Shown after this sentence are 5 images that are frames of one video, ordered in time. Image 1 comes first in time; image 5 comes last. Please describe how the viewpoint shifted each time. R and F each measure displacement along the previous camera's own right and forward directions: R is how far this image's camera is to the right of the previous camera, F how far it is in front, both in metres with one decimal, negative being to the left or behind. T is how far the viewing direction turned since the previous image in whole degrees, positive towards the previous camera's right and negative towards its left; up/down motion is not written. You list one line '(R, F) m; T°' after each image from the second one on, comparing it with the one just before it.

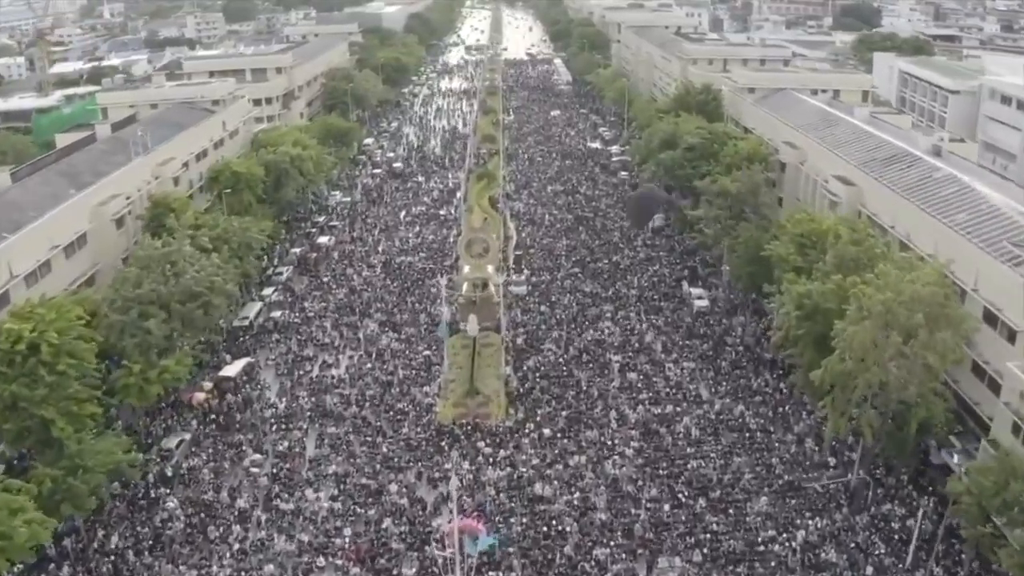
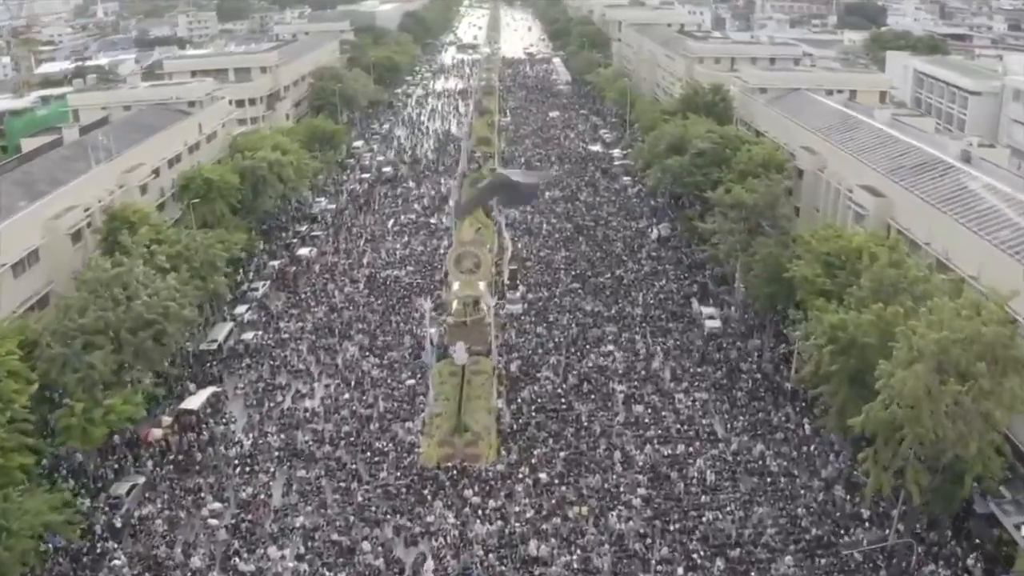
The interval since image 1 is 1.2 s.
(+0.2, +3.5) m; 0°
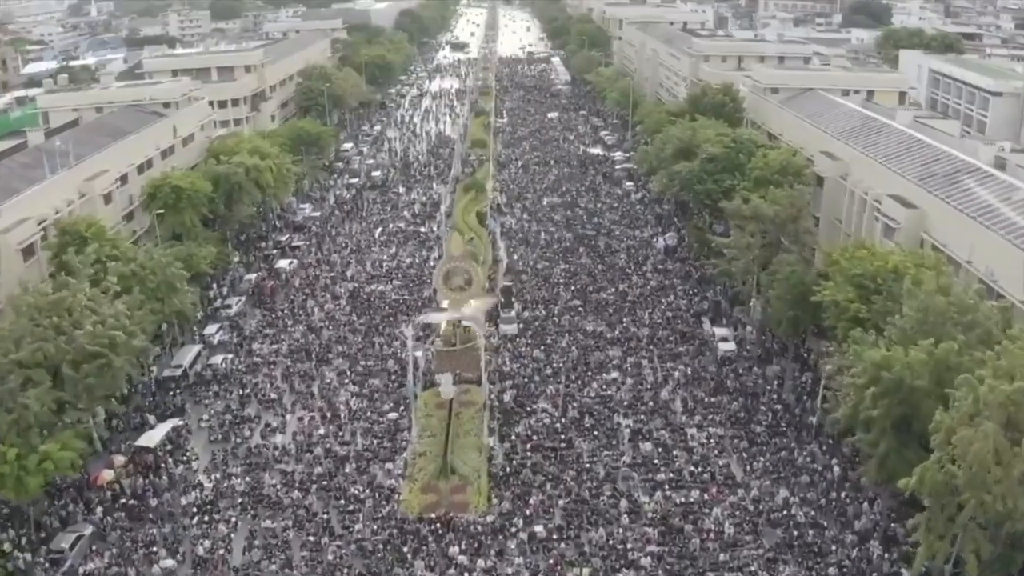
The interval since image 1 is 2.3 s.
(+0.2, +3.3) m; 0°
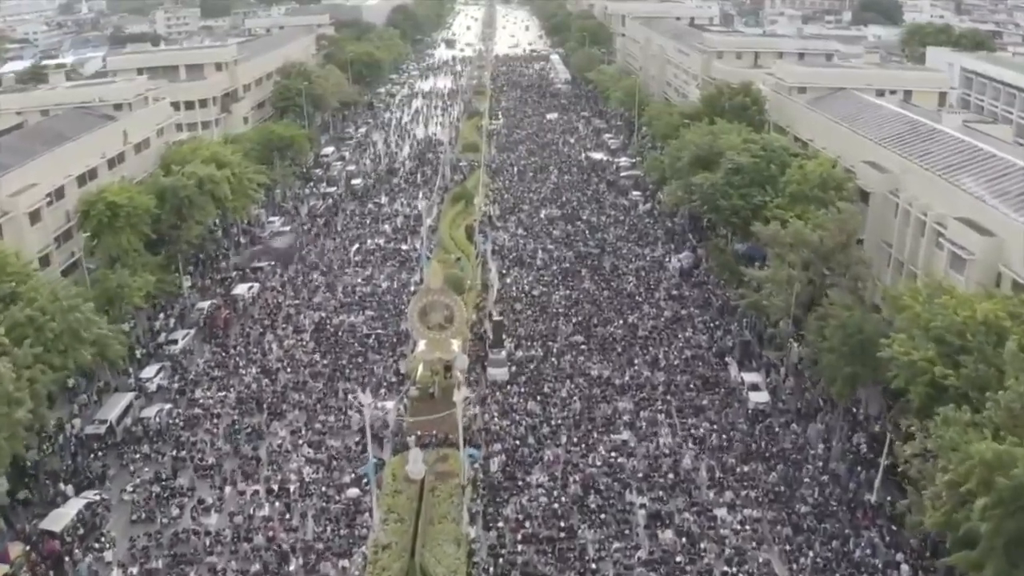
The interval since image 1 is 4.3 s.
(+0.3, +5.6) m; 0°
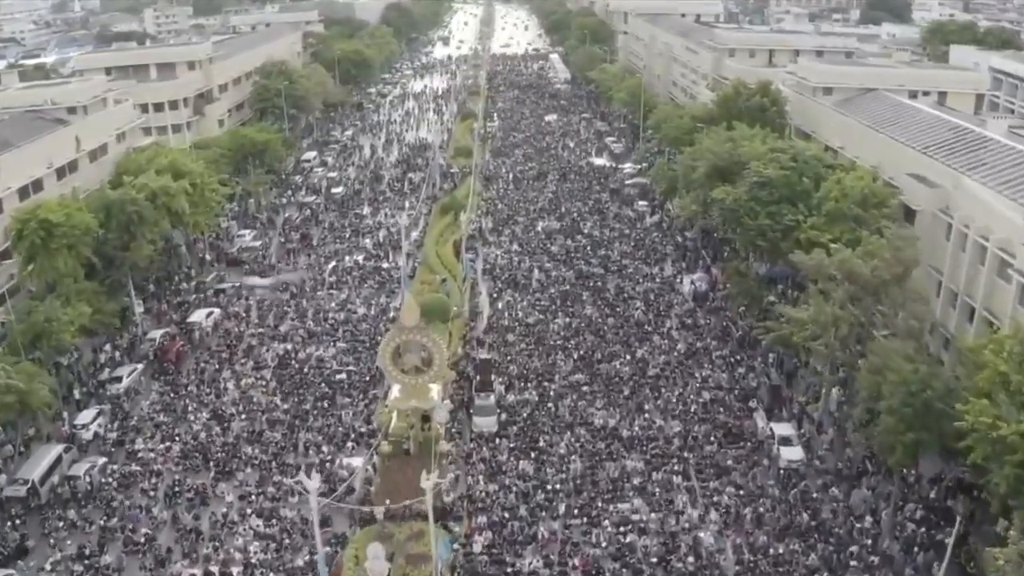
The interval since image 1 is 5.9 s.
(+0.3, +4.2) m; 0°
